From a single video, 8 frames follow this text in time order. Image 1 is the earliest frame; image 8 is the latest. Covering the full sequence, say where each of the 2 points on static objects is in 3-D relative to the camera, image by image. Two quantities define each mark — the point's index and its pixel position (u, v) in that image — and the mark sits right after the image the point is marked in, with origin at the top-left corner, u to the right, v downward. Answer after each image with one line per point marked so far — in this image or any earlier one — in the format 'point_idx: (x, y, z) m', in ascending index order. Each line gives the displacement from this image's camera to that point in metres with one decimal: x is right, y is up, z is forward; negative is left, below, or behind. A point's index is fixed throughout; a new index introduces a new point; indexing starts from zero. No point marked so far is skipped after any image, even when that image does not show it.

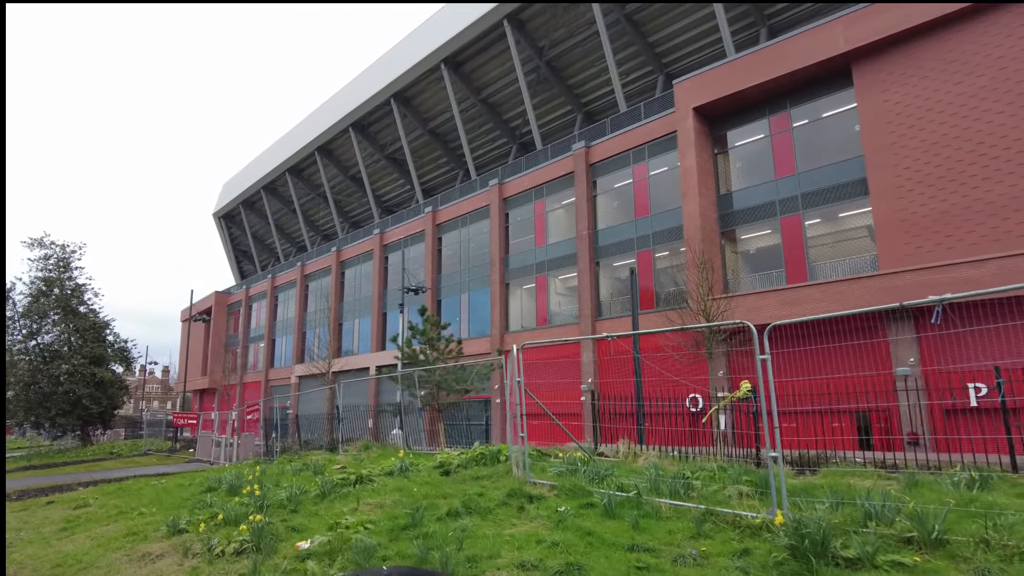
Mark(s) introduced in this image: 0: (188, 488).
0: (-4.4, -2.7, +8.8) m
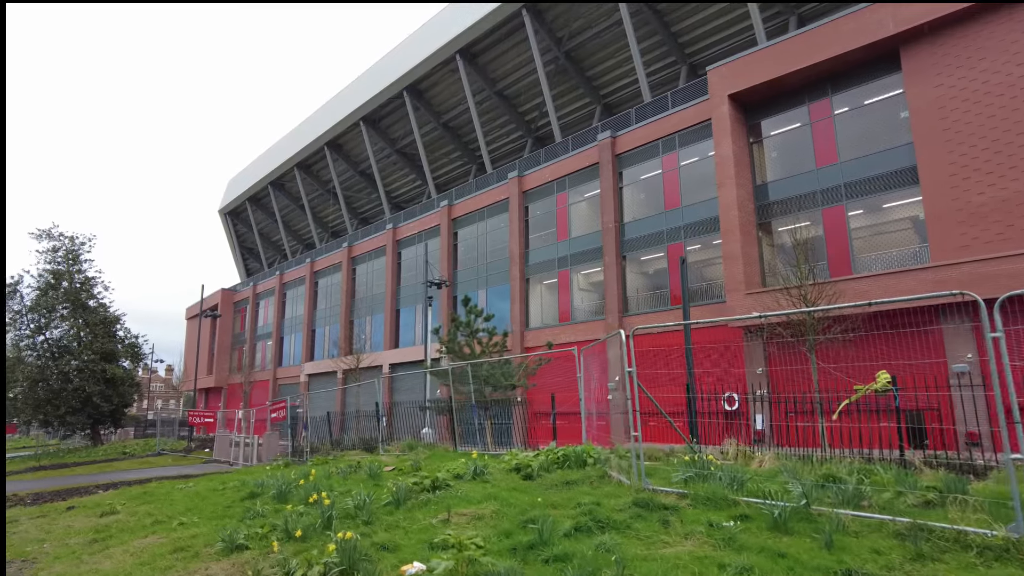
0: (-3.5, -2.5, +7.9) m
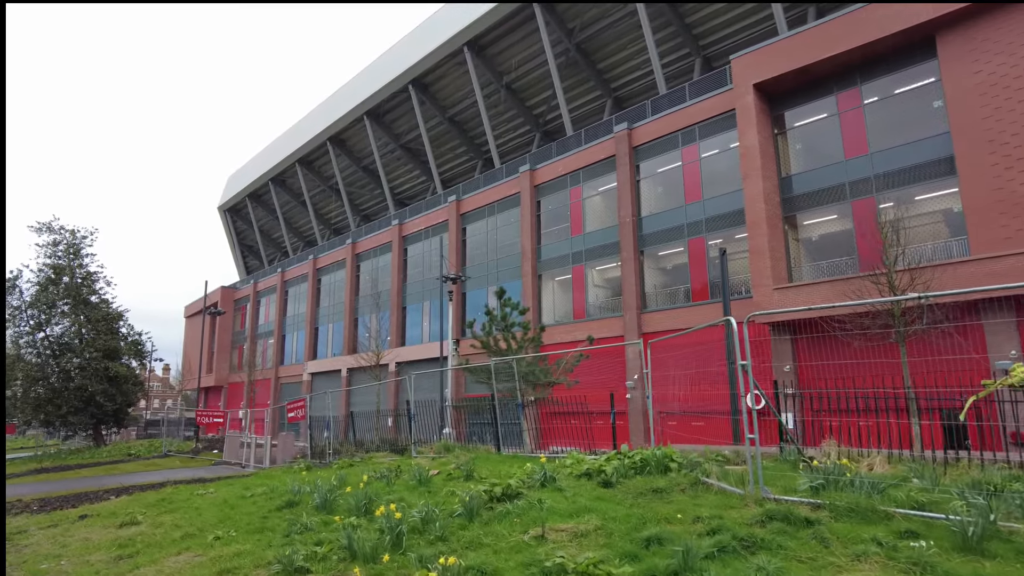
0: (-2.8, -2.4, +7.2) m
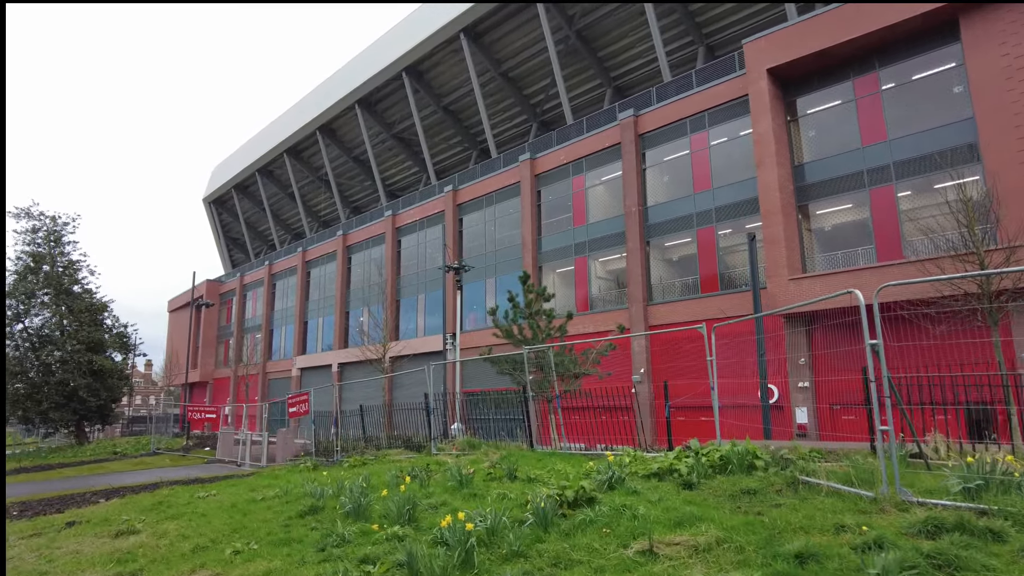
0: (-2.3, -2.1, +6.4) m
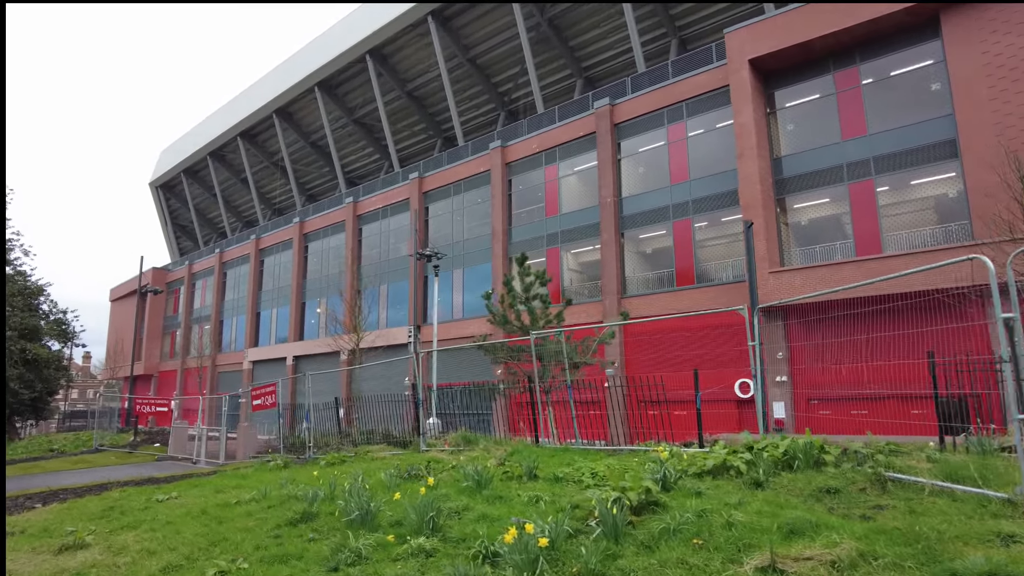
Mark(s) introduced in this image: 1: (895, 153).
0: (-2.2, -1.9, +5.4) m
1: (+10.9, +3.8, +18.4) m
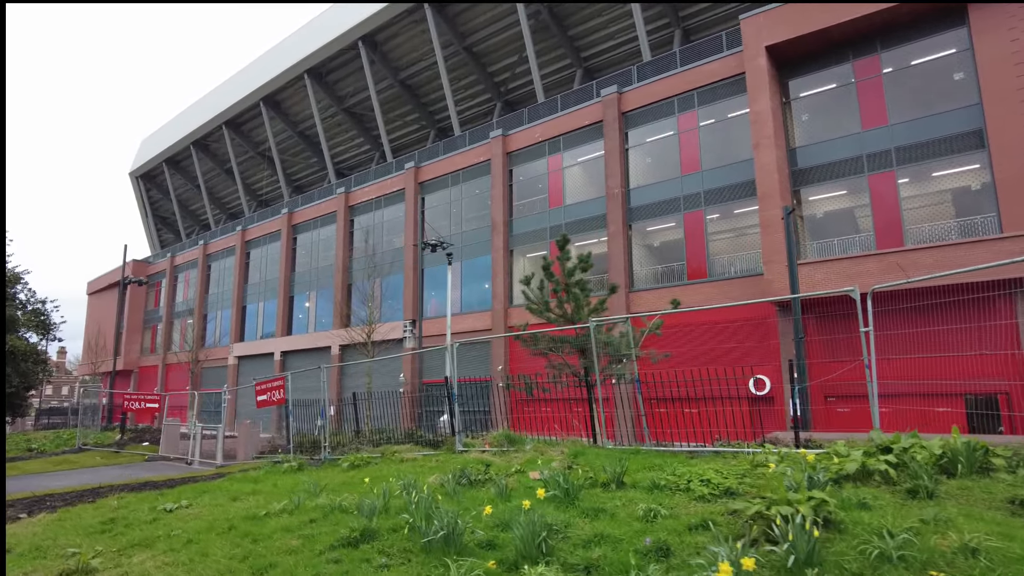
0: (-1.5, -1.7, +4.5) m
1: (+11.1, +4.0, +17.9) m
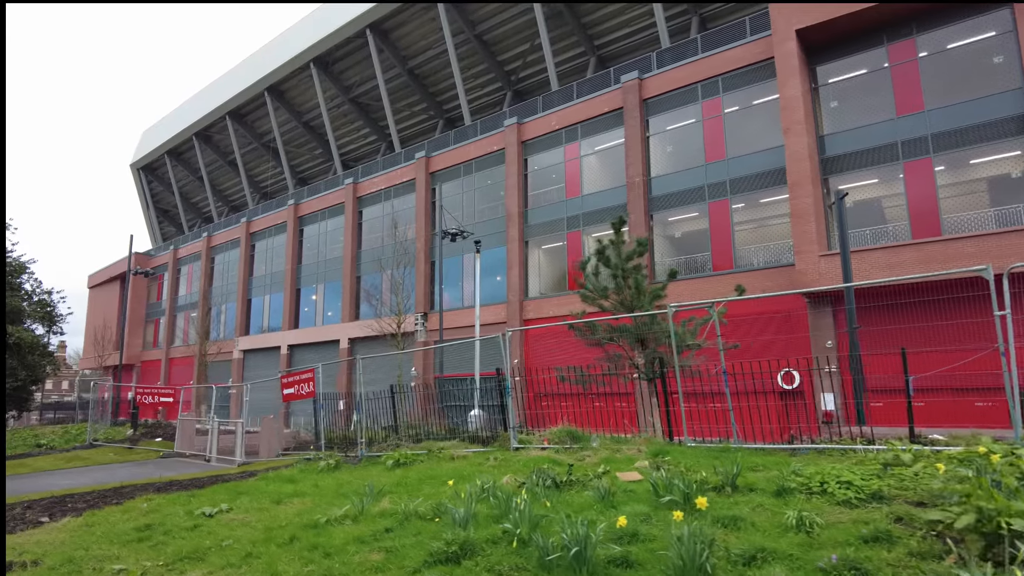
0: (-0.9, -1.5, +4.0) m
1: (+11.8, +4.2, +17.3) m
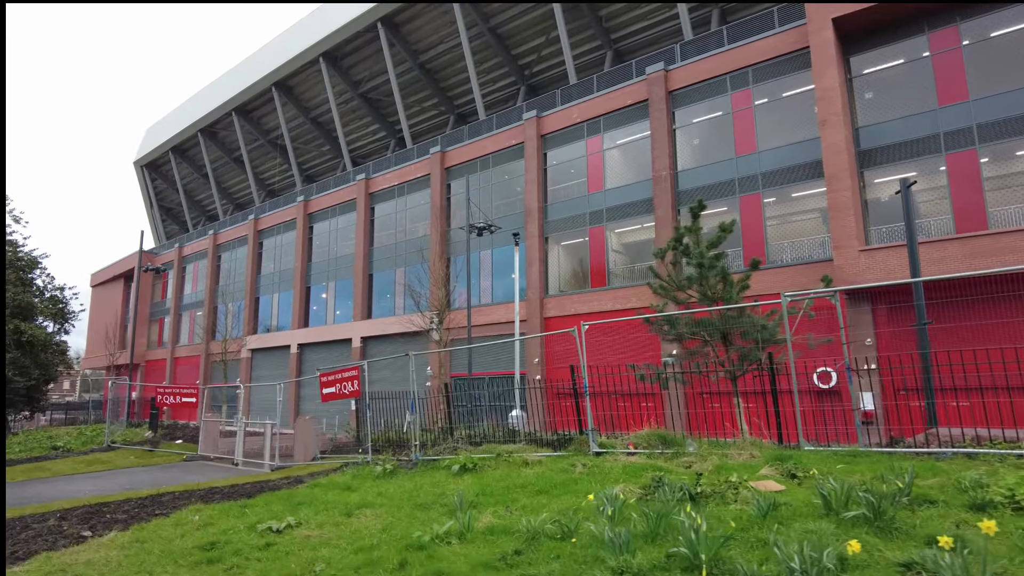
0: (-0.1, -1.4, +3.3) m
1: (+12.5, +4.3, +16.7) m
